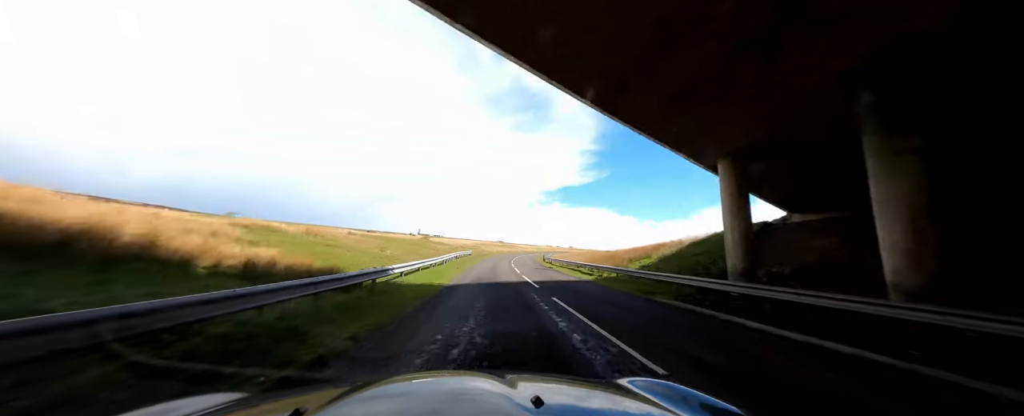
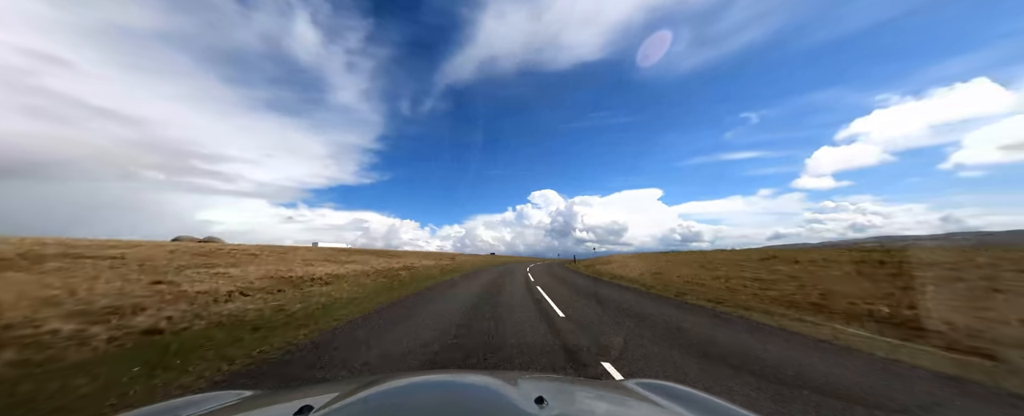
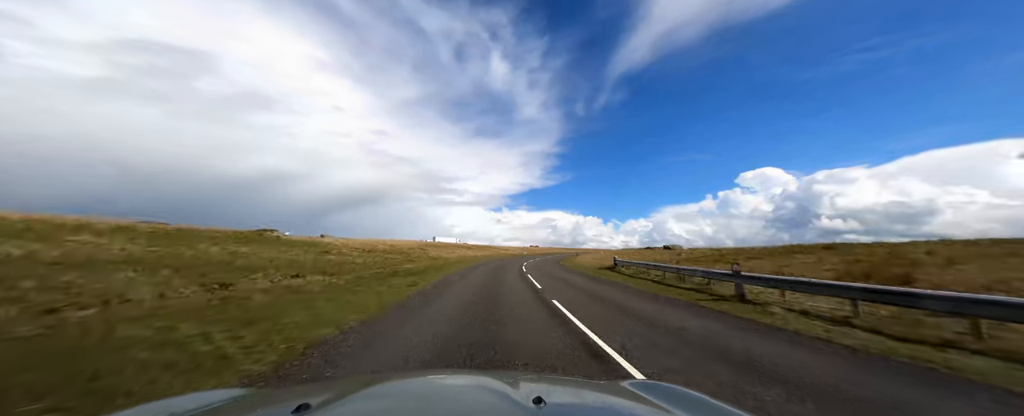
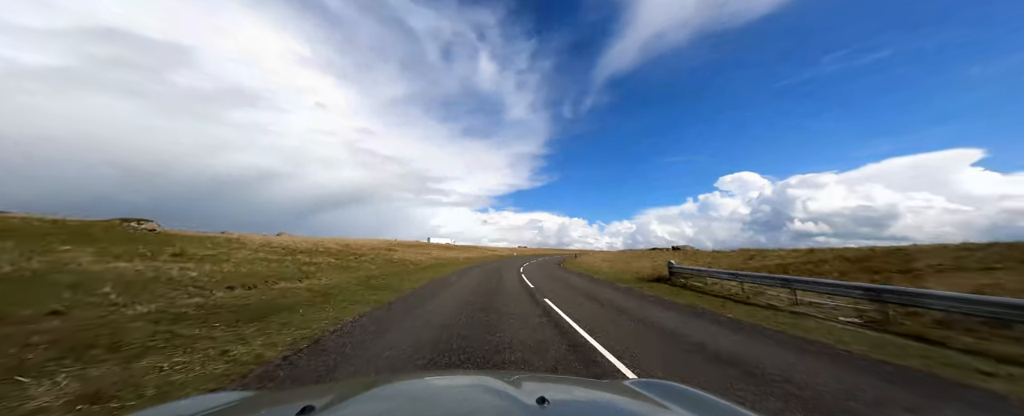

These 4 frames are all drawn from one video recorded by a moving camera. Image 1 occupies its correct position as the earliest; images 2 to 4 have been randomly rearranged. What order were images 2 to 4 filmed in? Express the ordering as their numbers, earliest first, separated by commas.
3, 4, 2
